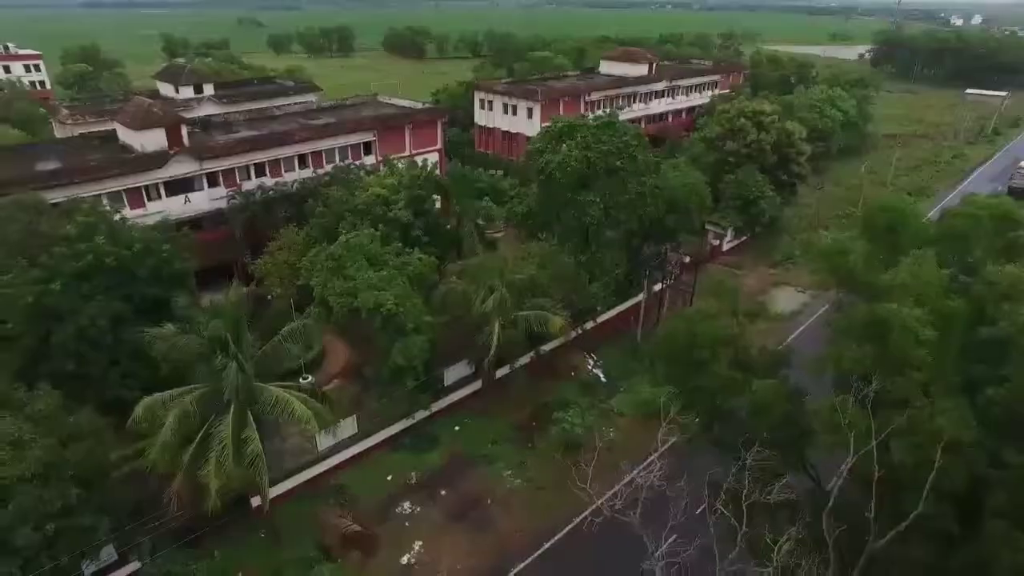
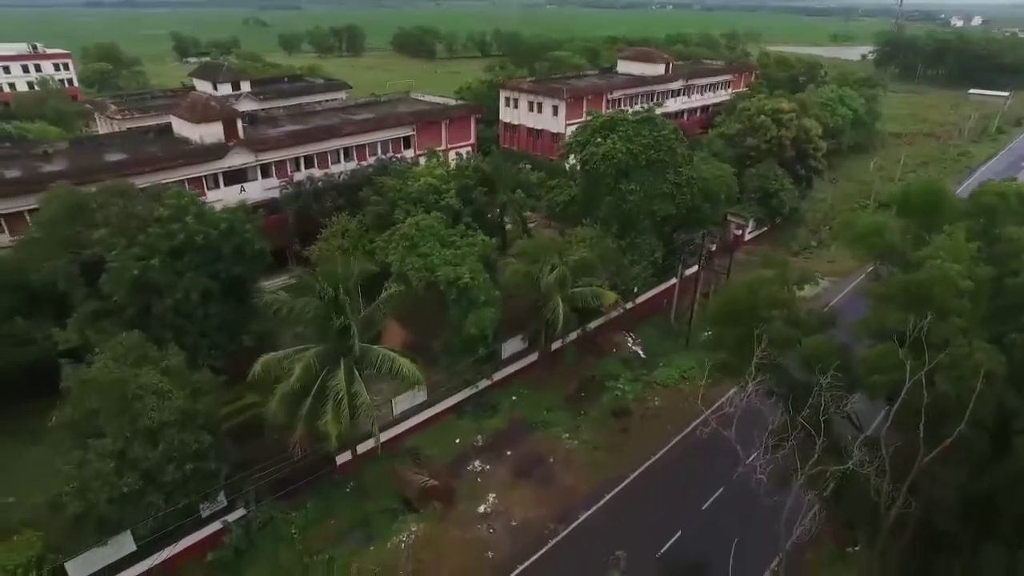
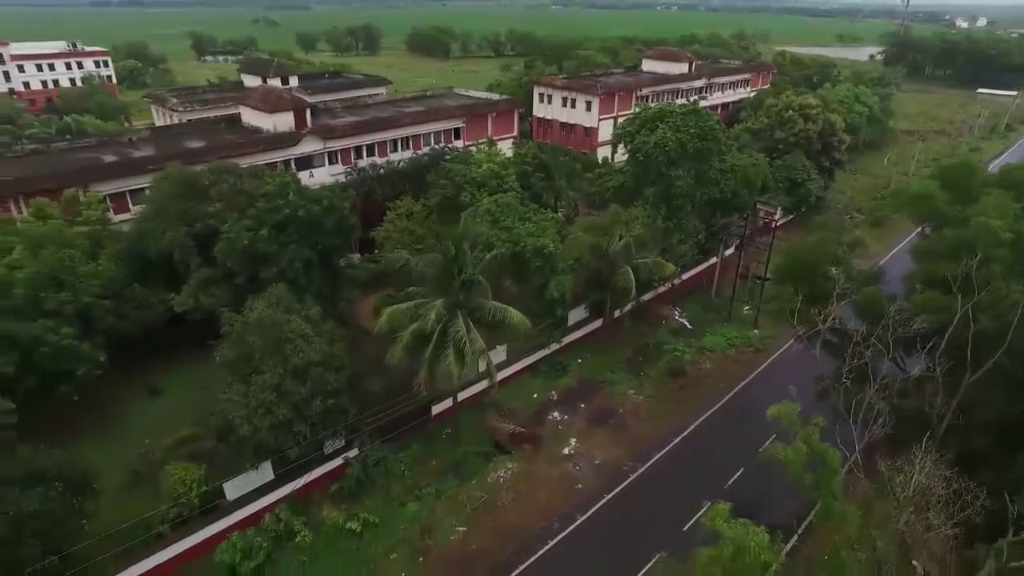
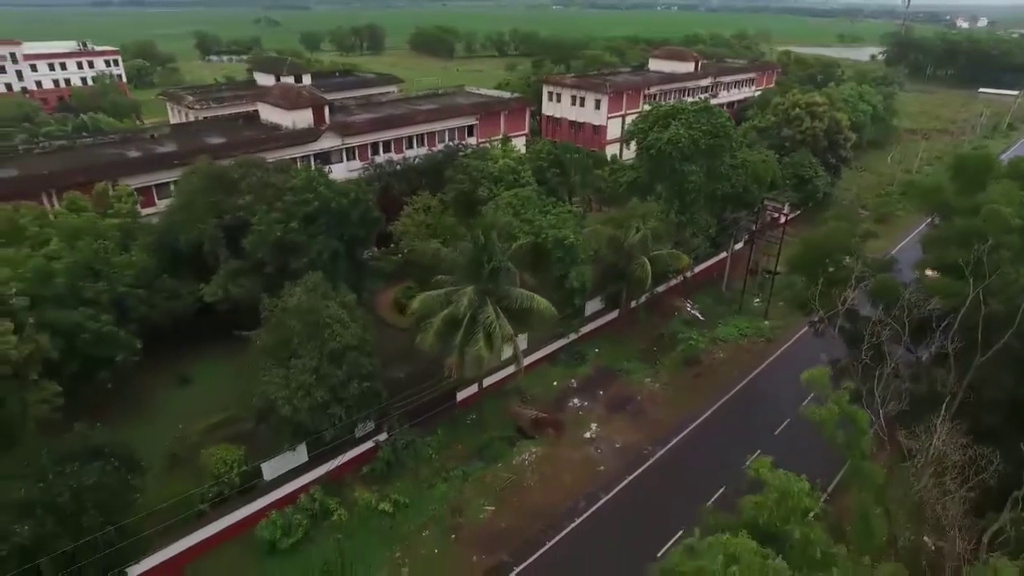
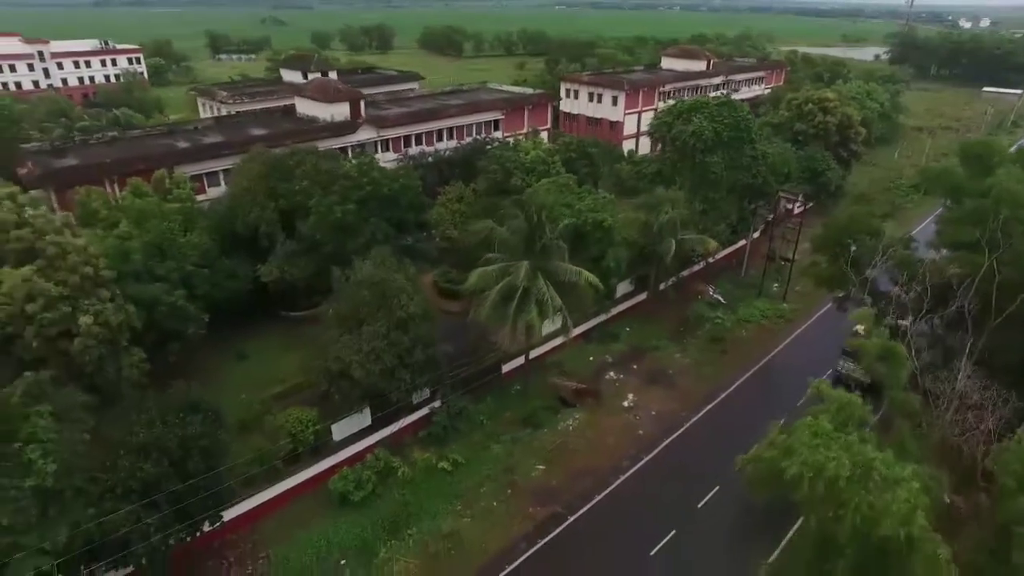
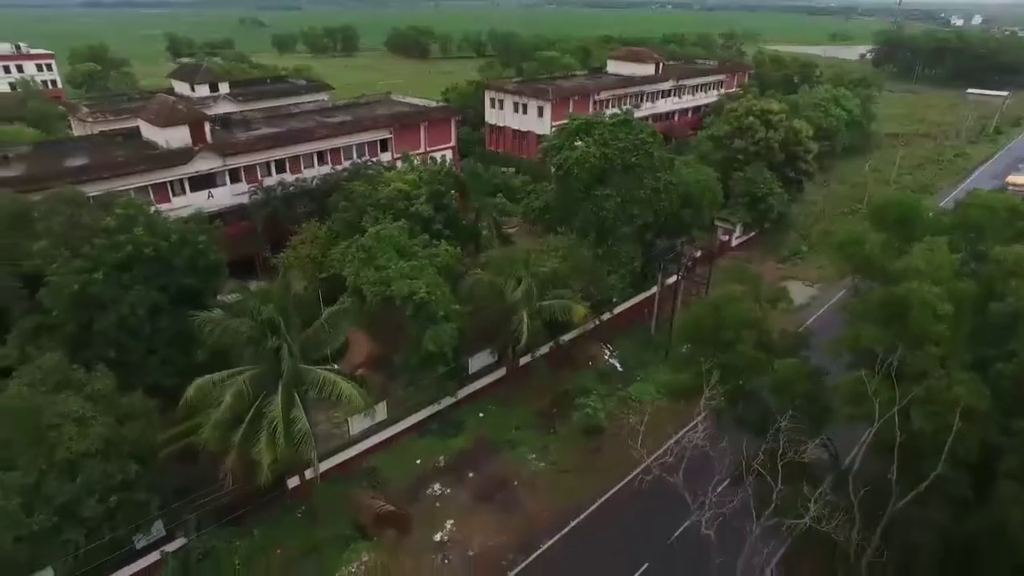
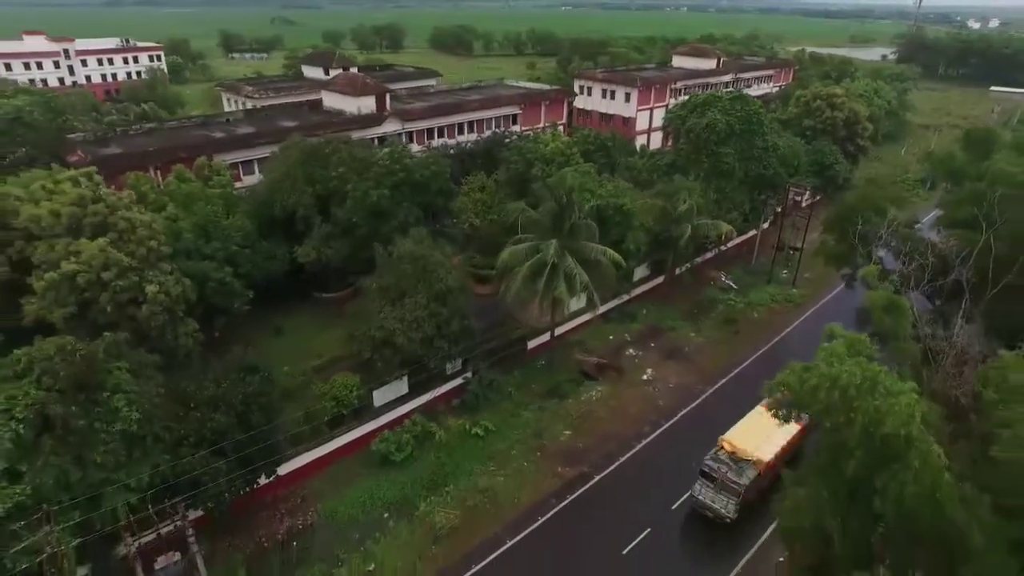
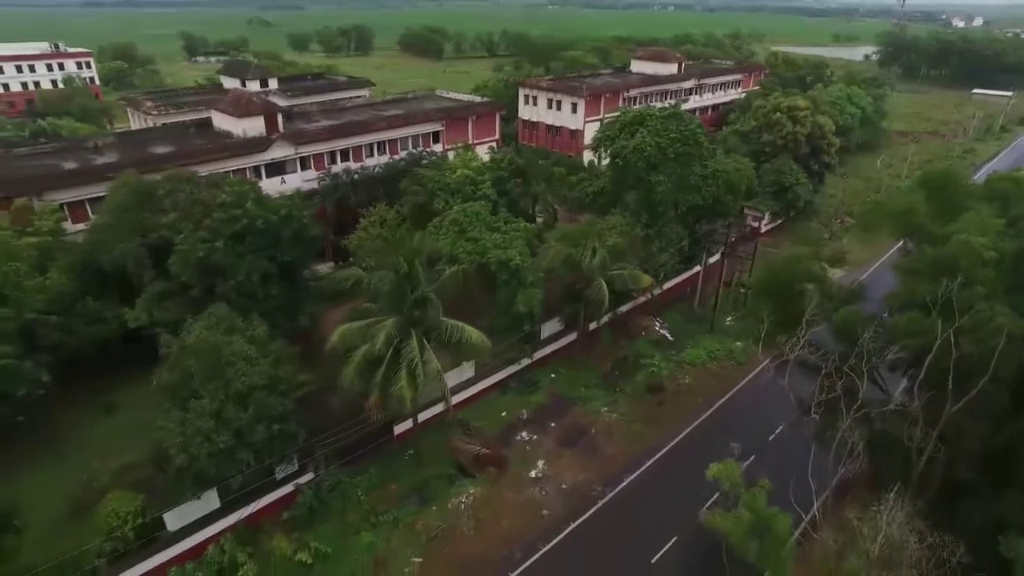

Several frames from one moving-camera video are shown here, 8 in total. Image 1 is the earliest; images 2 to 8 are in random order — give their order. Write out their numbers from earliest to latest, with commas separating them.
6, 2, 8, 3, 4, 5, 7
